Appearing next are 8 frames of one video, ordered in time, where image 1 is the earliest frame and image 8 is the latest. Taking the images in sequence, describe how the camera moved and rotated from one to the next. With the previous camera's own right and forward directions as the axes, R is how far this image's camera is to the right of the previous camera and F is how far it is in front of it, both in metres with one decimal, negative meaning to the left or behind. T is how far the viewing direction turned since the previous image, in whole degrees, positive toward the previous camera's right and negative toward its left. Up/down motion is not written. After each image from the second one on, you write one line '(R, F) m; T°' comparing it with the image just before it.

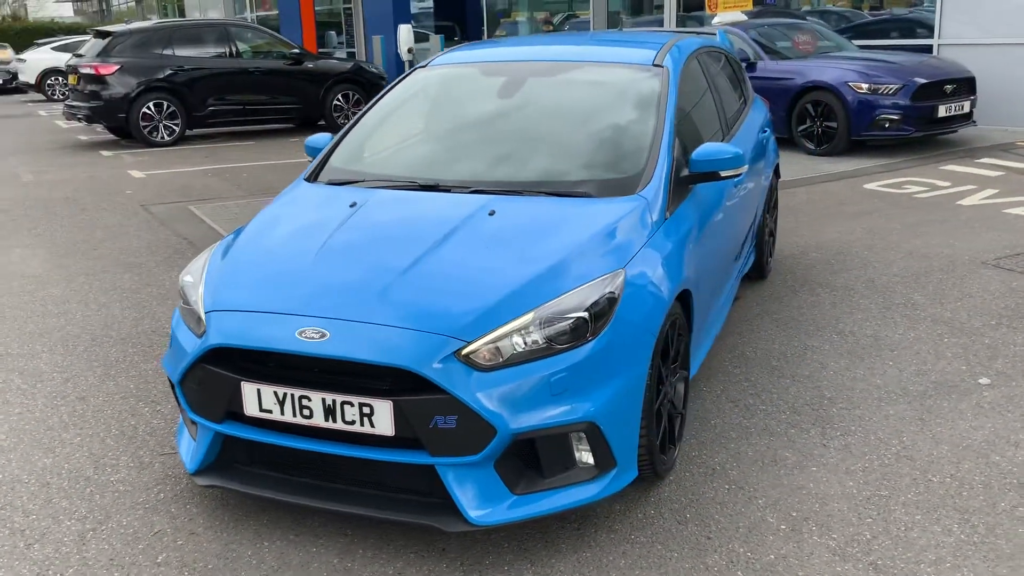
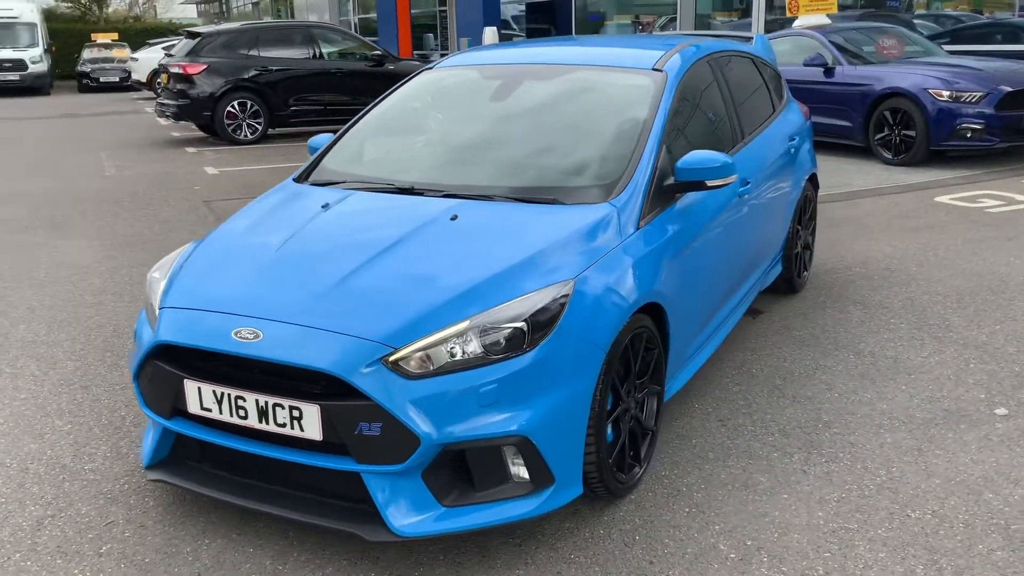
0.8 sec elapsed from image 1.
(+0.5, +0.1) m; -6°
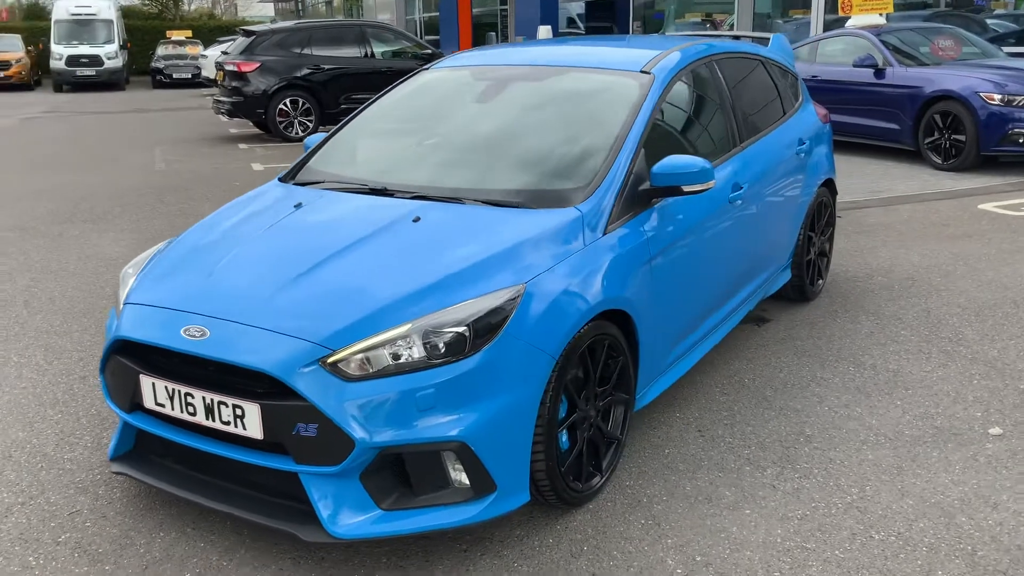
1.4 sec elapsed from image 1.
(+0.4, 0.0) m; -4°
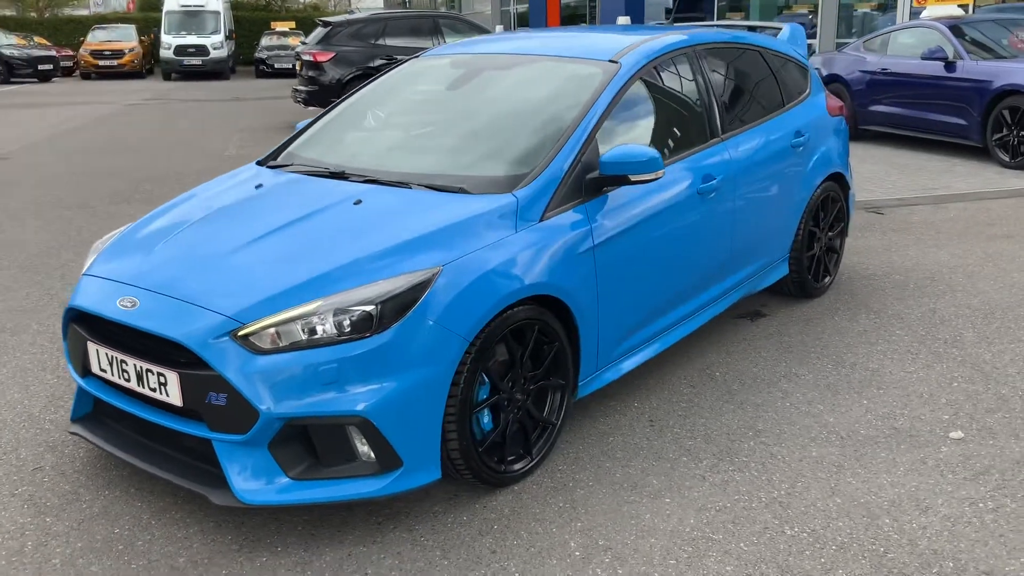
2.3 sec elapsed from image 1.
(+0.6, 0.0) m; -6°
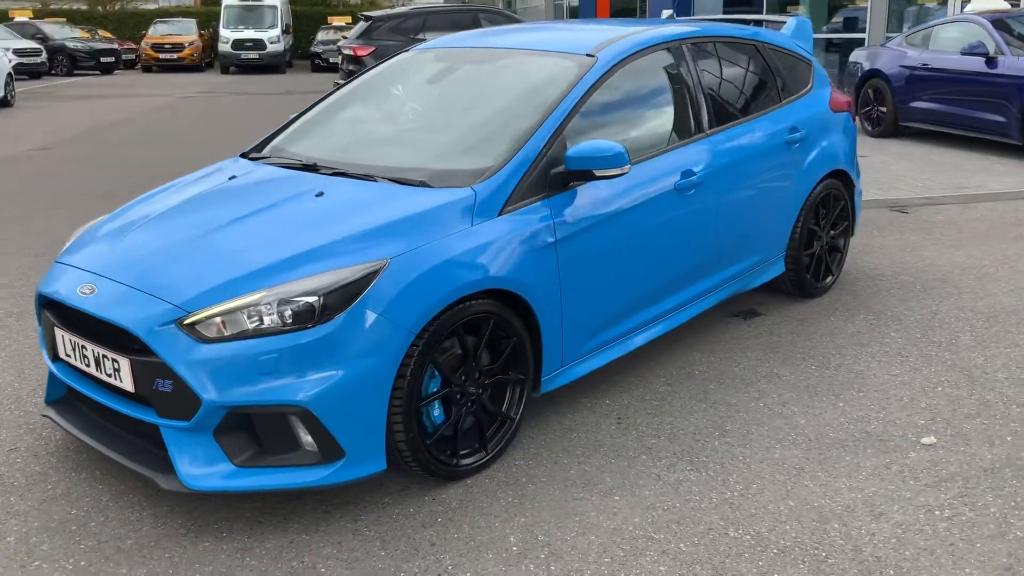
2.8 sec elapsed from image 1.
(+0.3, 0.0) m; -4°
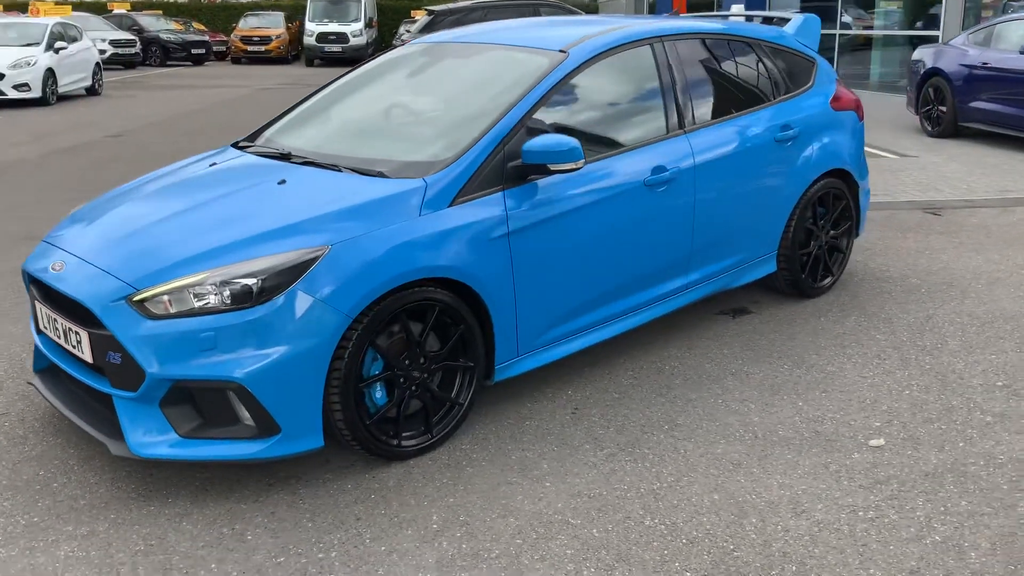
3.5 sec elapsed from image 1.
(+0.5, -0.1) m; -5°
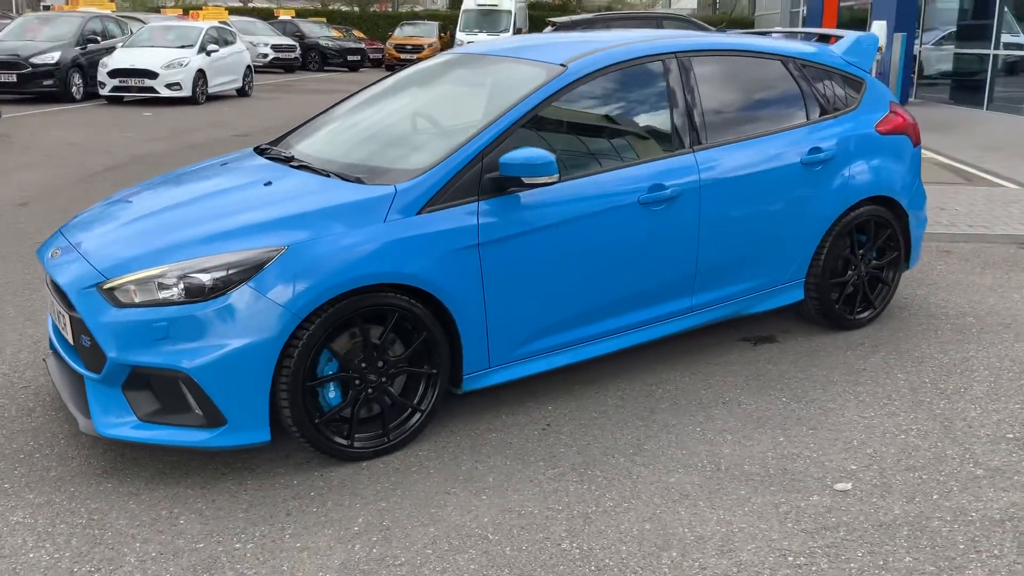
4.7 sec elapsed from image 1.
(+0.7, +0.1) m; -9°
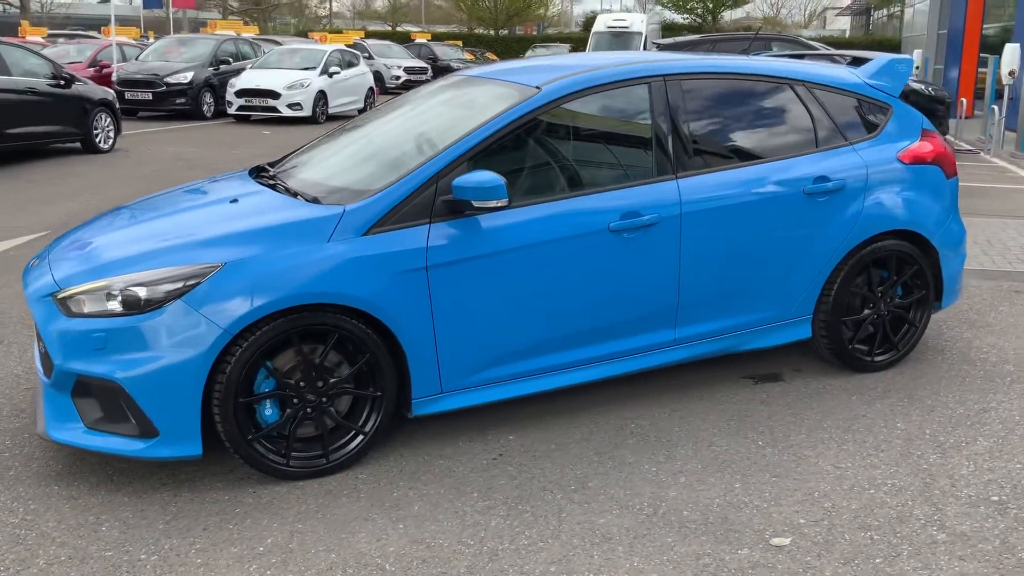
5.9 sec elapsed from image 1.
(+0.7, +0.1) m; -9°
